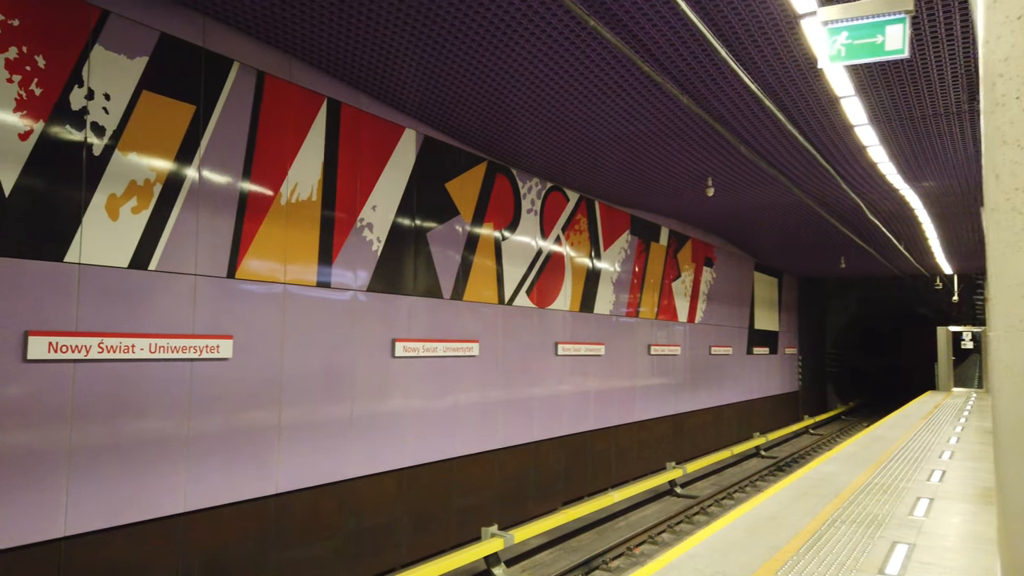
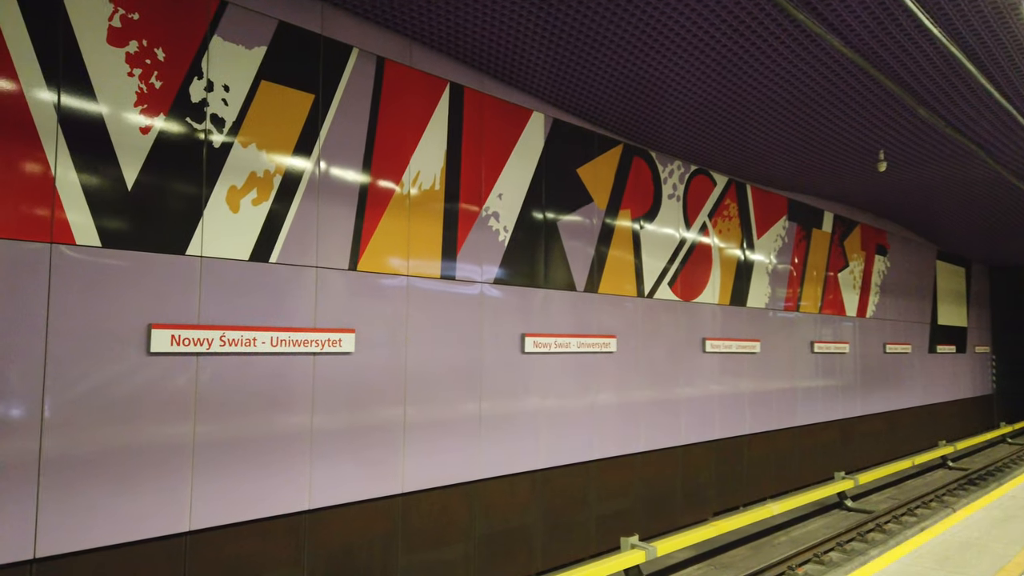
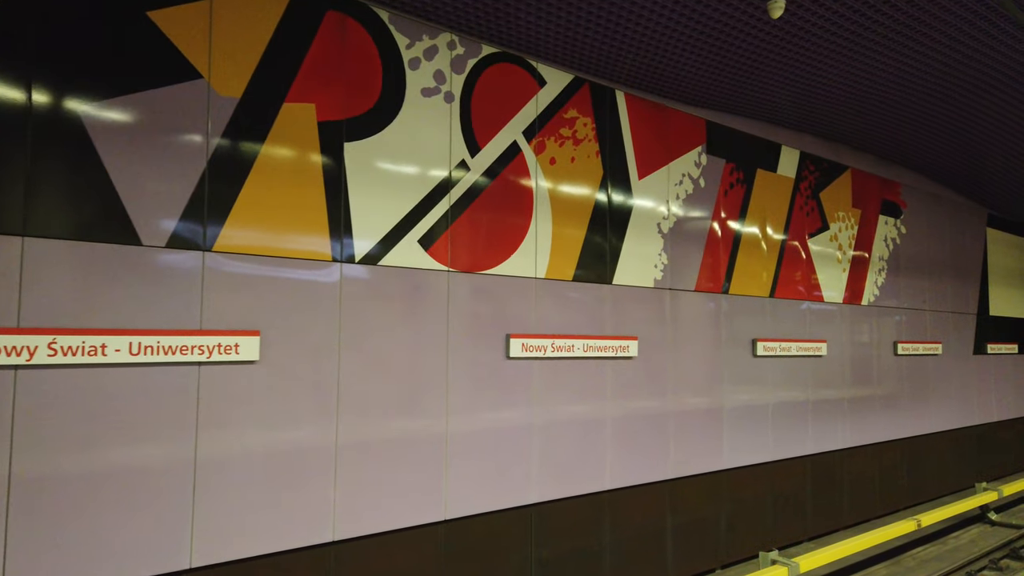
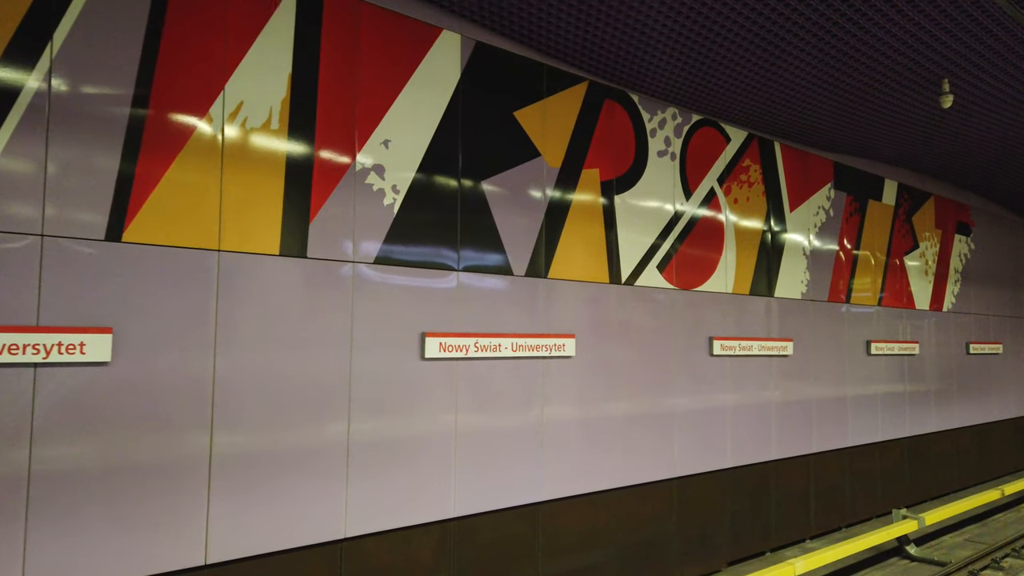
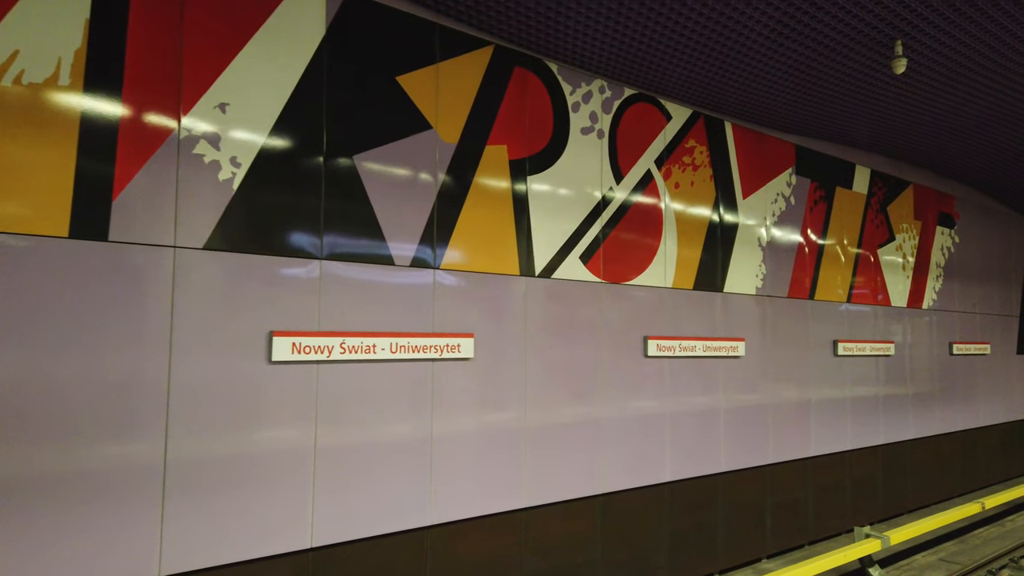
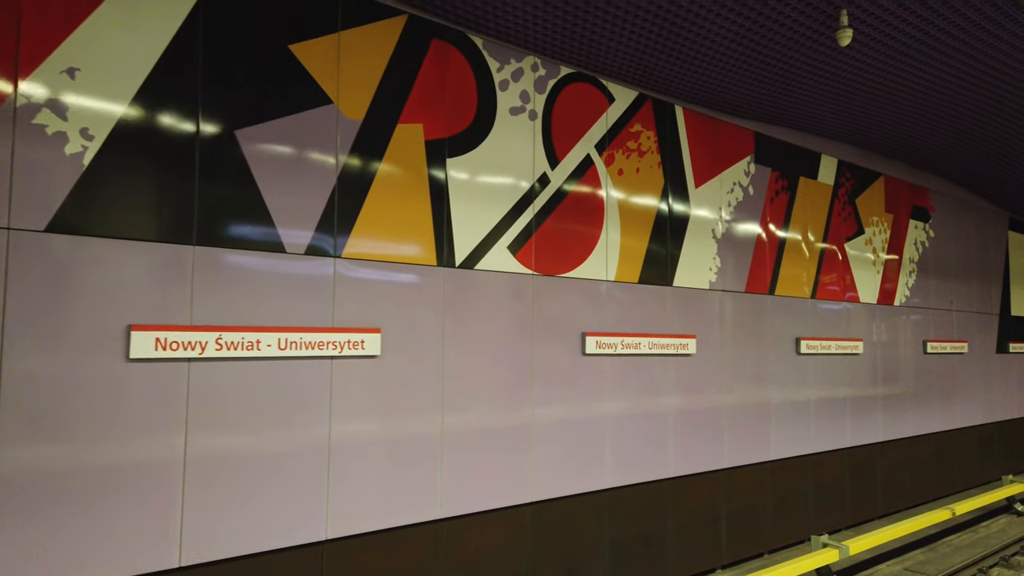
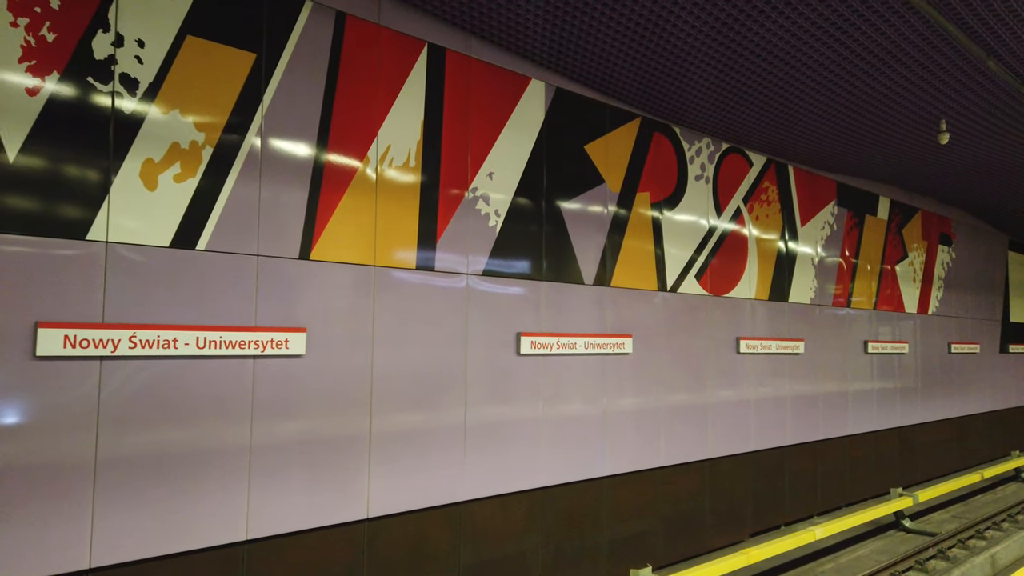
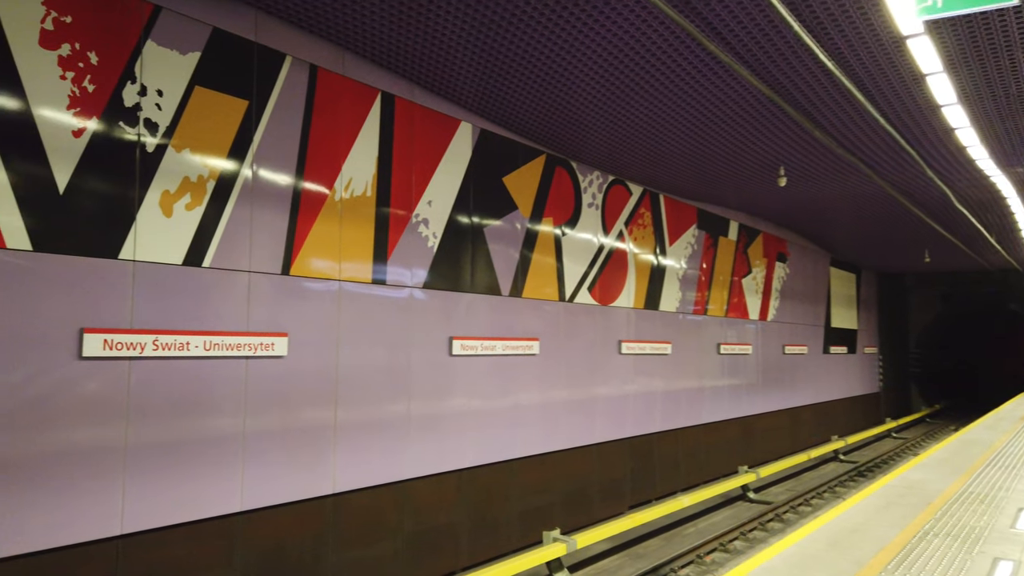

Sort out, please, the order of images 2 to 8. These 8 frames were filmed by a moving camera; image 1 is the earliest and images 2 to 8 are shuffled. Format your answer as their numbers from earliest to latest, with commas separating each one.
8, 2, 7, 4, 5, 6, 3
